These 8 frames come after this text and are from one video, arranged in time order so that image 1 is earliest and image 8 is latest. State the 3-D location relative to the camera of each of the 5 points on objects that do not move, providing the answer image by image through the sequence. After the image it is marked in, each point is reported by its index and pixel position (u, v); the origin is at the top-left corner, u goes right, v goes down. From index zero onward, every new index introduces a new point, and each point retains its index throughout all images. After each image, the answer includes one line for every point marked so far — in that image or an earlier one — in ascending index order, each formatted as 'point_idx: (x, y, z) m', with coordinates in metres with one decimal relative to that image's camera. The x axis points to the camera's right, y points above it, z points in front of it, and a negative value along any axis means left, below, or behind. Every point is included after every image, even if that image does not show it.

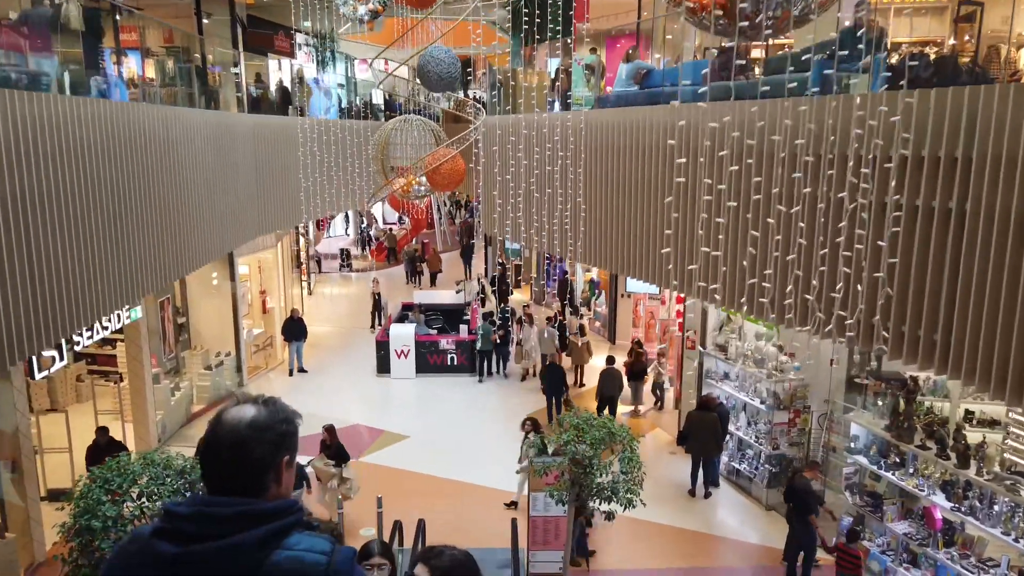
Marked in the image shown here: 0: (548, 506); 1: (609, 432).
0: (+0.3, -2.0, +6.7) m
1: (+0.7, -1.1, +5.7) m
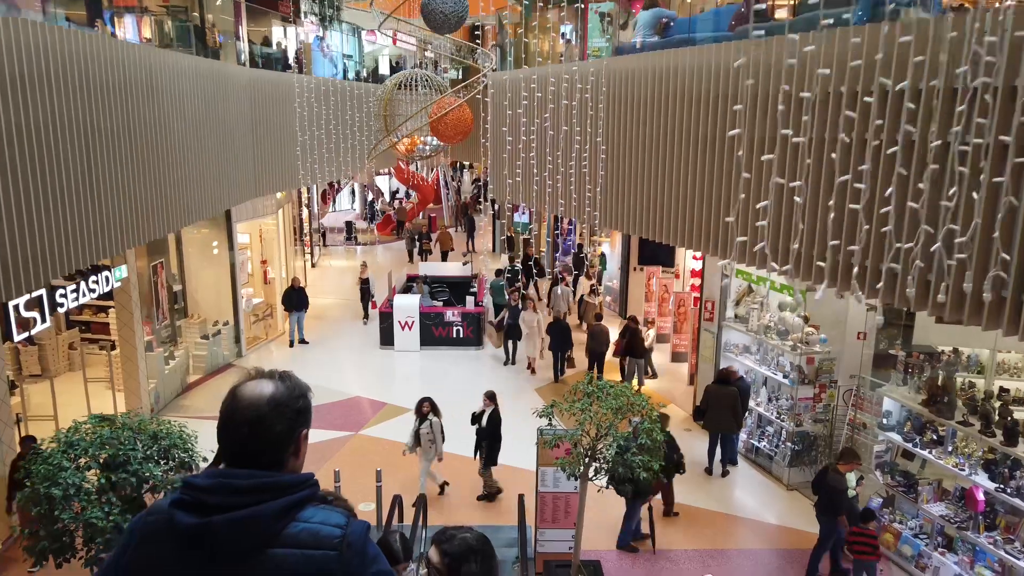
0: (+0.4, -1.7, +6.3) m
1: (+0.8, -0.8, +5.2) m
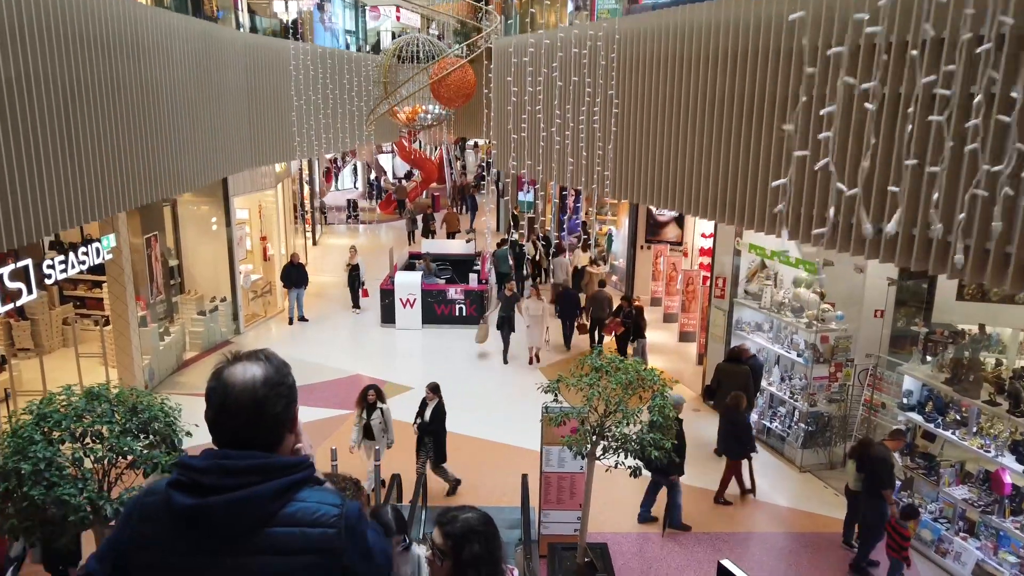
0: (+0.4, -1.4, +6.0) m
1: (+0.8, -0.6, +4.9) m
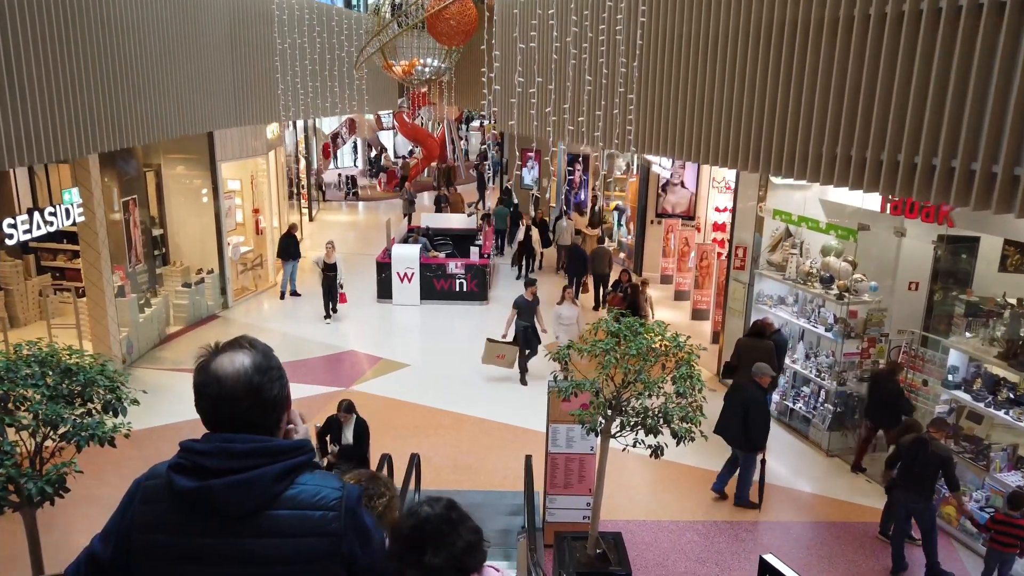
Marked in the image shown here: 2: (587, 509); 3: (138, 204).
0: (+0.4, -1.1, +5.4) m
1: (+0.9, -0.3, +4.3) m
2: (+0.6, -1.7, +5.5) m
3: (-5.2, +1.1, +10.2) m
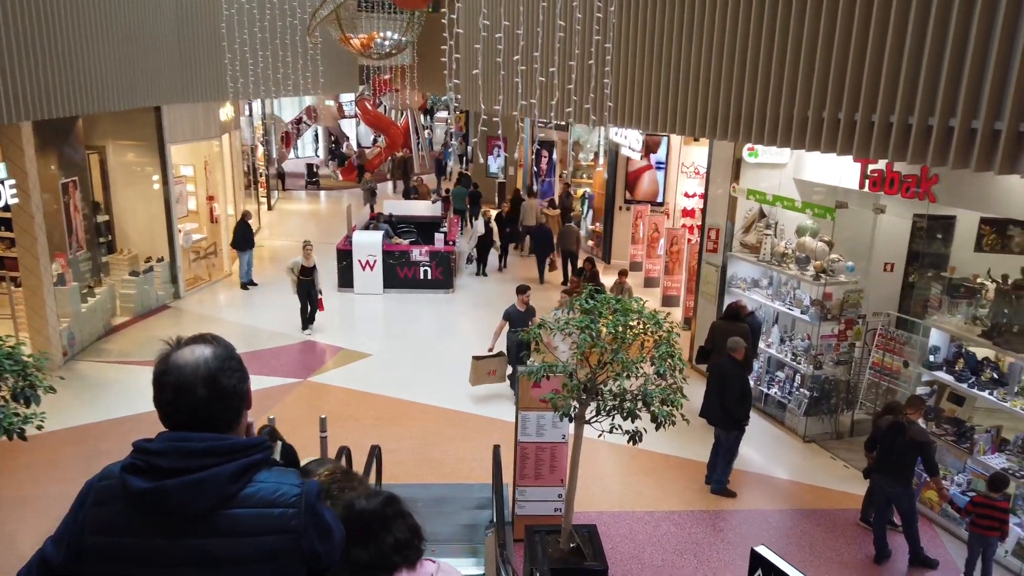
0: (+0.2, -1.0, +5.0) m
1: (+0.7, -0.2, +4.0) m
2: (+0.3, -1.5, +5.2) m
3: (-5.6, +1.3, +9.6) m
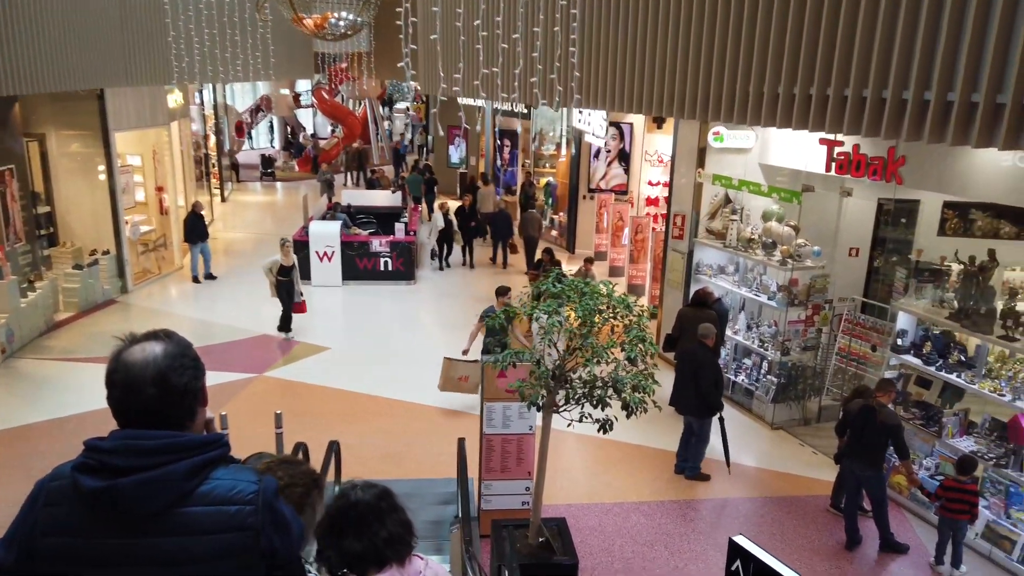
0: (0.0, -0.9, +4.9) m
1: (+0.5, -0.1, +3.8) m
2: (+0.1, -1.4, +5.0) m
3: (-6.1, +1.4, +9.0) m
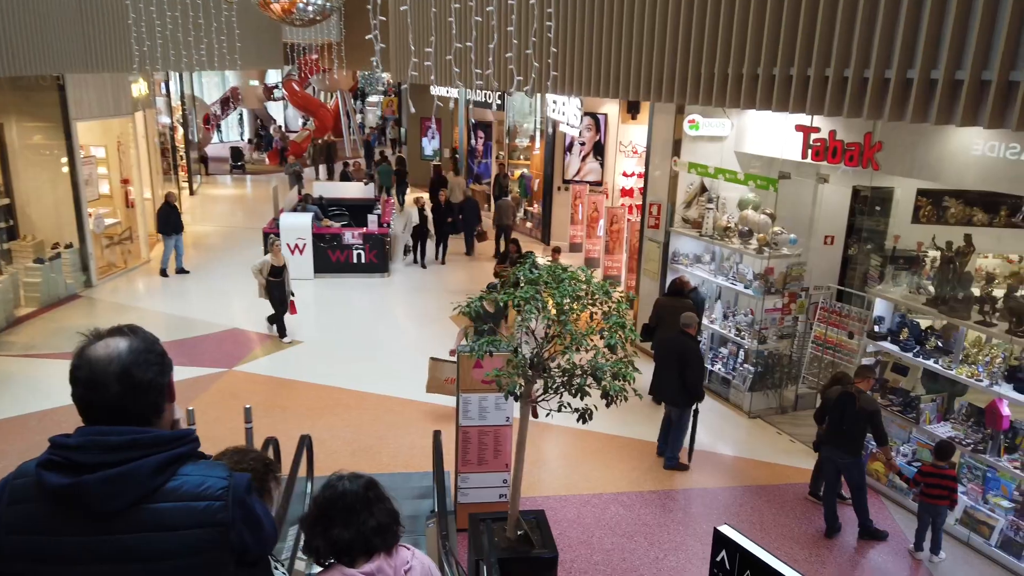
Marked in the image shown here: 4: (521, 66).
0: (-0.2, -0.8, +4.7) m
1: (+0.4, 0.0, +3.7) m
2: (-0.1, -1.3, +4.9) m
3: (-6.4, +1.4, +8.7) m
4: (+0.1, +1.9, +6.4) m
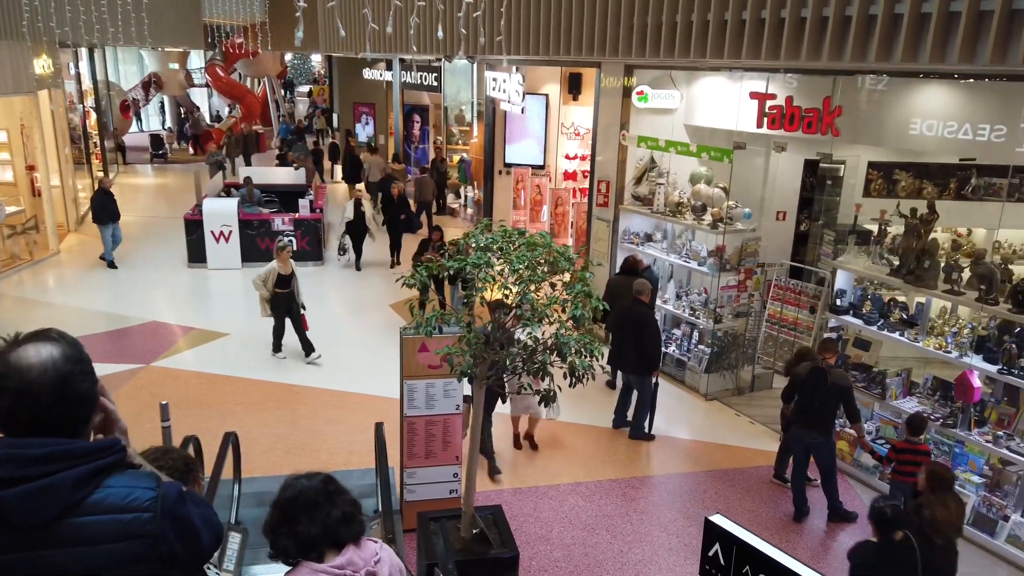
0: (-0.5, -0.6, +4.3) m
1: (+0.1, +0.1, +3.3) m
2: (-0.3, -1.2, +4.5) m
3: (-7.0, +1.5, +7.7) m
4: (-0.4, +2.1, +5.9) m
